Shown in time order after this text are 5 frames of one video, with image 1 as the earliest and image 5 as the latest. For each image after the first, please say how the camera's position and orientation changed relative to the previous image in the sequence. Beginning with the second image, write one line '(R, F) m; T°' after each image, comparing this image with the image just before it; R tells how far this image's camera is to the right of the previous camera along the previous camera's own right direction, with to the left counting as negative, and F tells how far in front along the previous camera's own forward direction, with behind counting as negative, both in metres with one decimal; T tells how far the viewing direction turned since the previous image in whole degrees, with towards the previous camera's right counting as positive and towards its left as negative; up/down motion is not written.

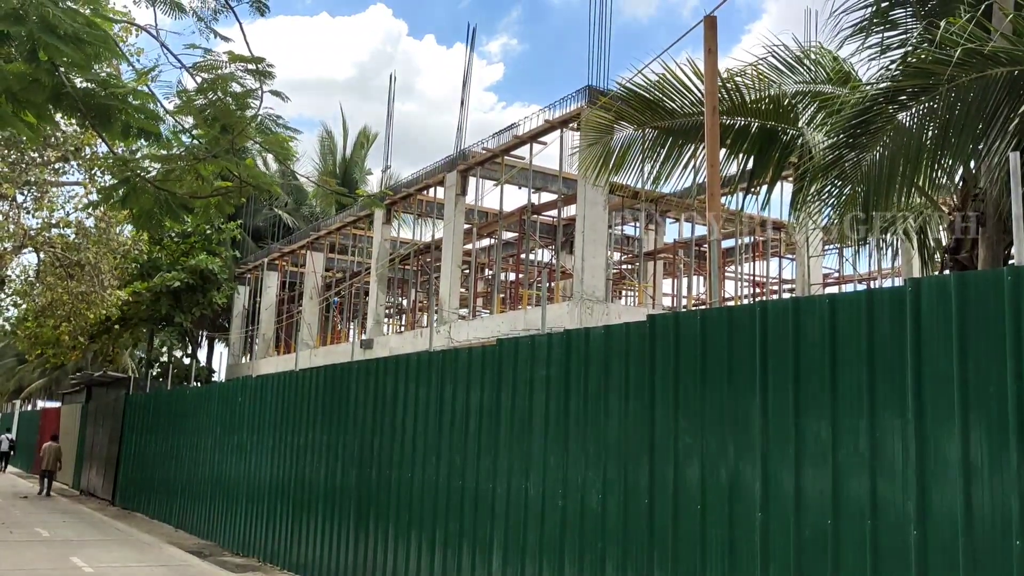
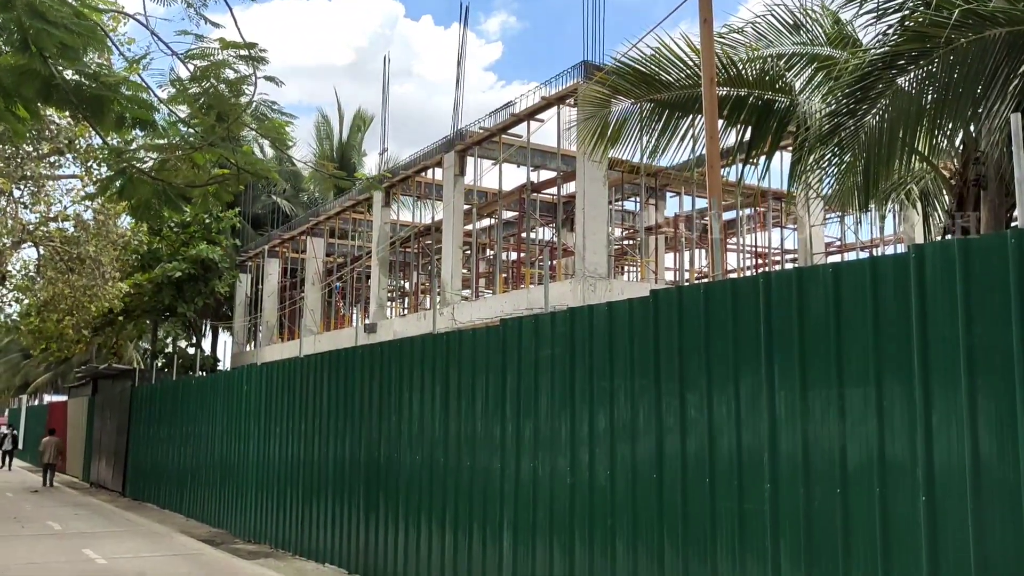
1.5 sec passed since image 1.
(0.0, 0.0) m; 0°
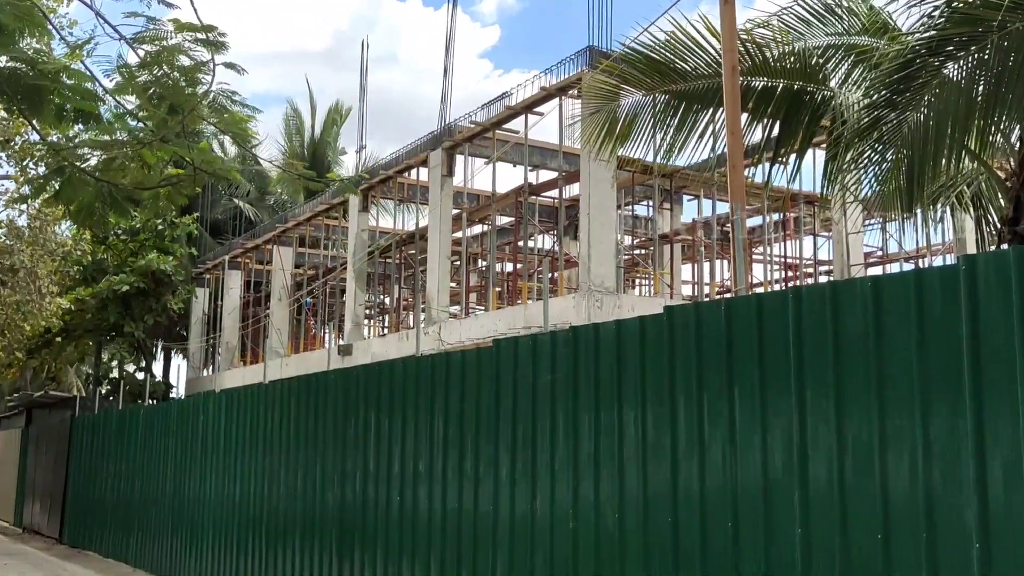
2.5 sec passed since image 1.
(+0.1, +1.0) m; 0°
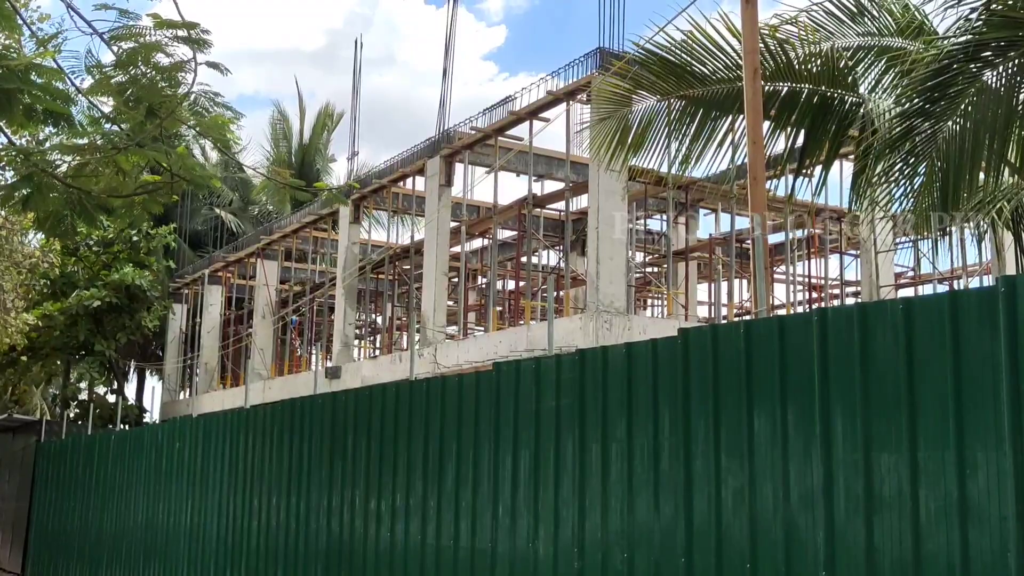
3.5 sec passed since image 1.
(0.0, +0.5) m; -1°
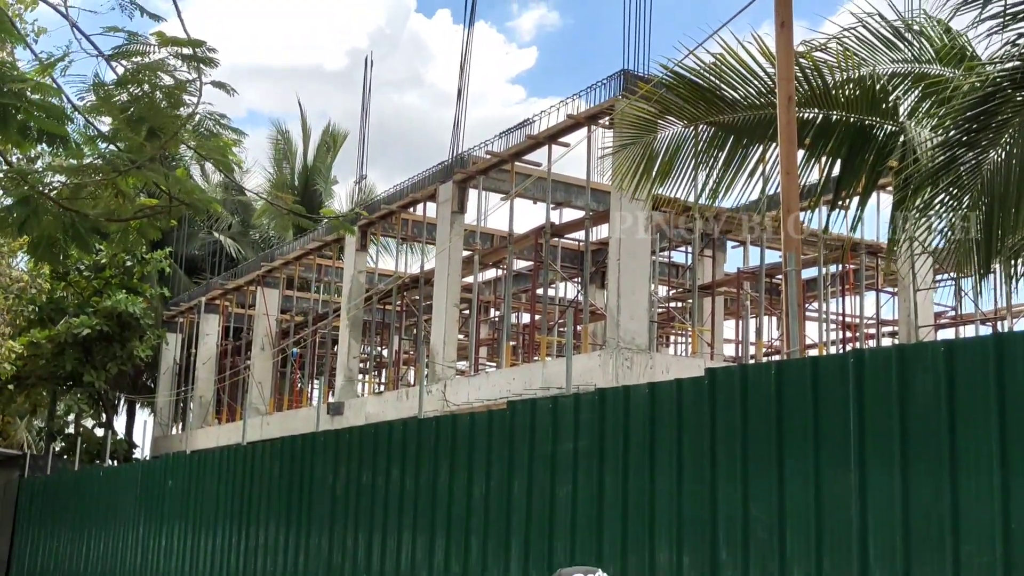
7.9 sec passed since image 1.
(0.0, +0.4) m; -1°
